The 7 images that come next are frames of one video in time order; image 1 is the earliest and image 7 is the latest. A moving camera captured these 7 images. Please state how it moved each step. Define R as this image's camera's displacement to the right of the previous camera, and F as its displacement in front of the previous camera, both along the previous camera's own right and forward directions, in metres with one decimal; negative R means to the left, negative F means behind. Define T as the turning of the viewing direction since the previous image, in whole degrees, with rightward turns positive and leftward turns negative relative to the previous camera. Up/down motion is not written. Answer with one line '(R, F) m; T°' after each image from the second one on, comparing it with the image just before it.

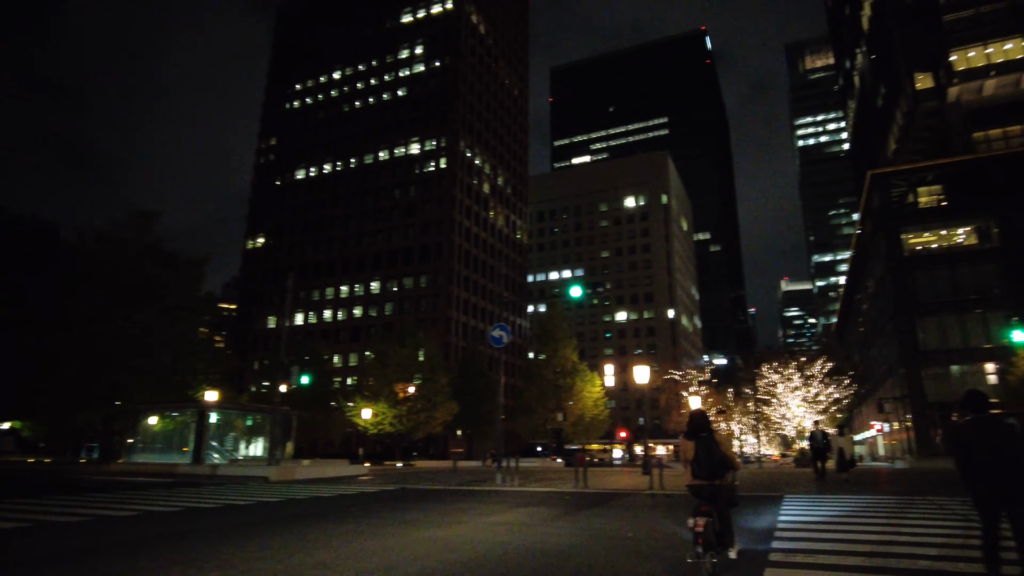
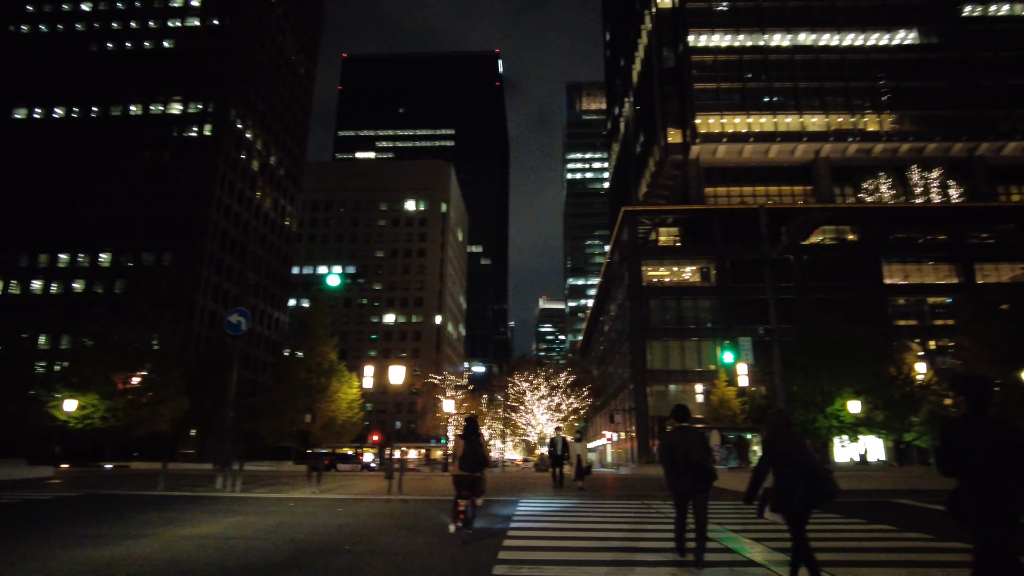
(-0.1, +0.7) m; +20°
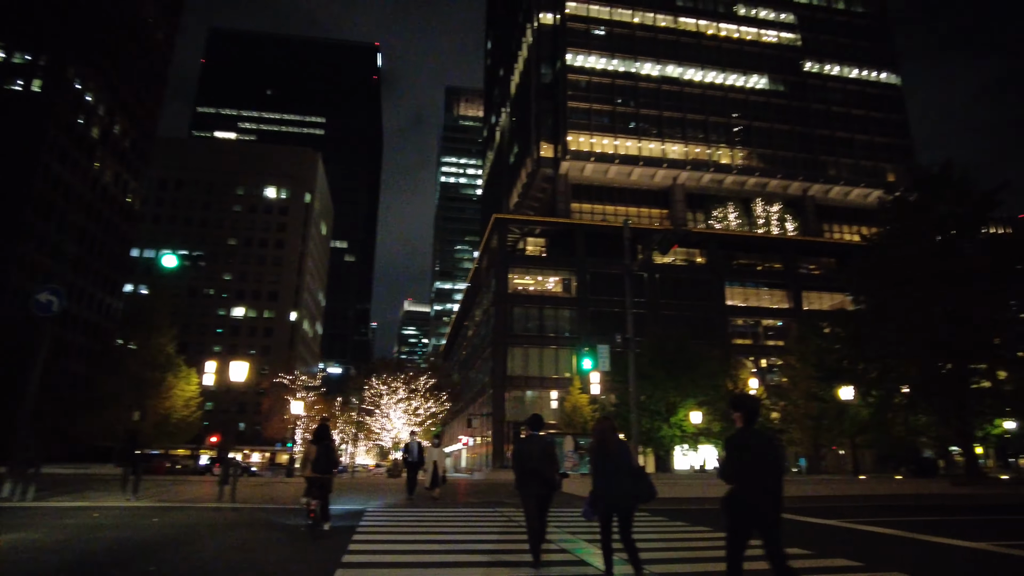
(0.0, +0.4) m; +12°
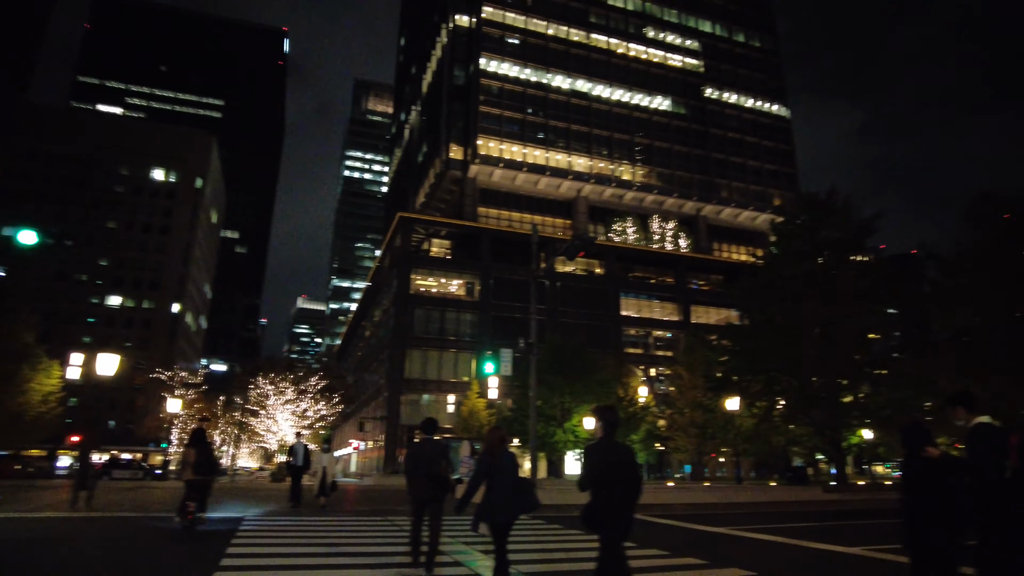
(0.0, +0.3) m; +9°
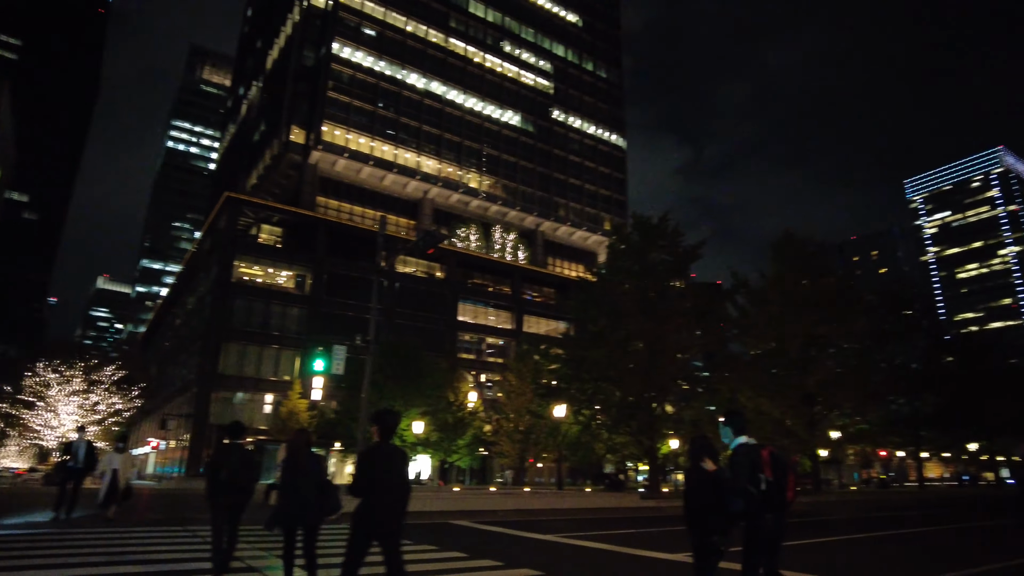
(-0.1, +0.4) m; +14°
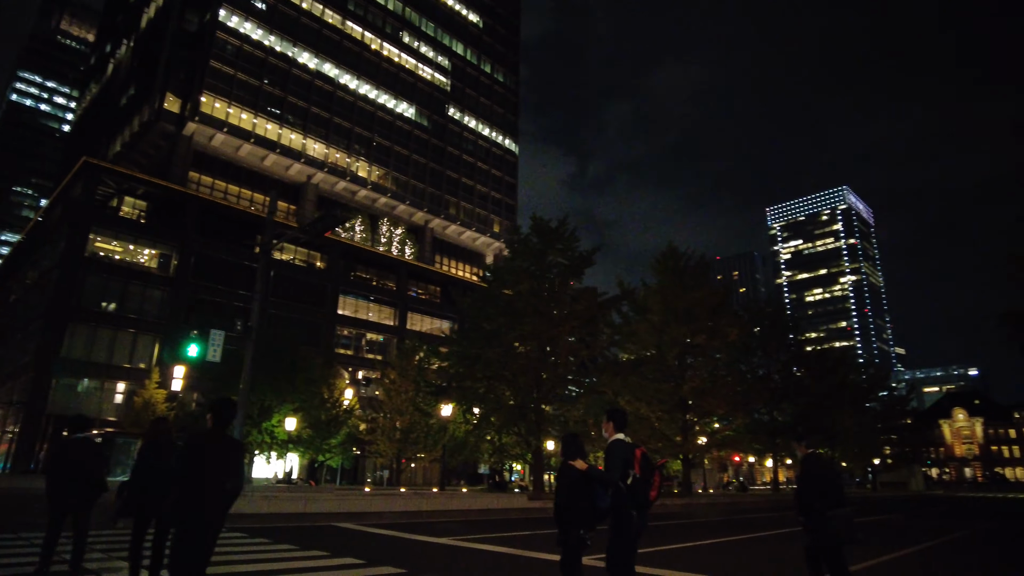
(-0.3, +0.4) m; +10°
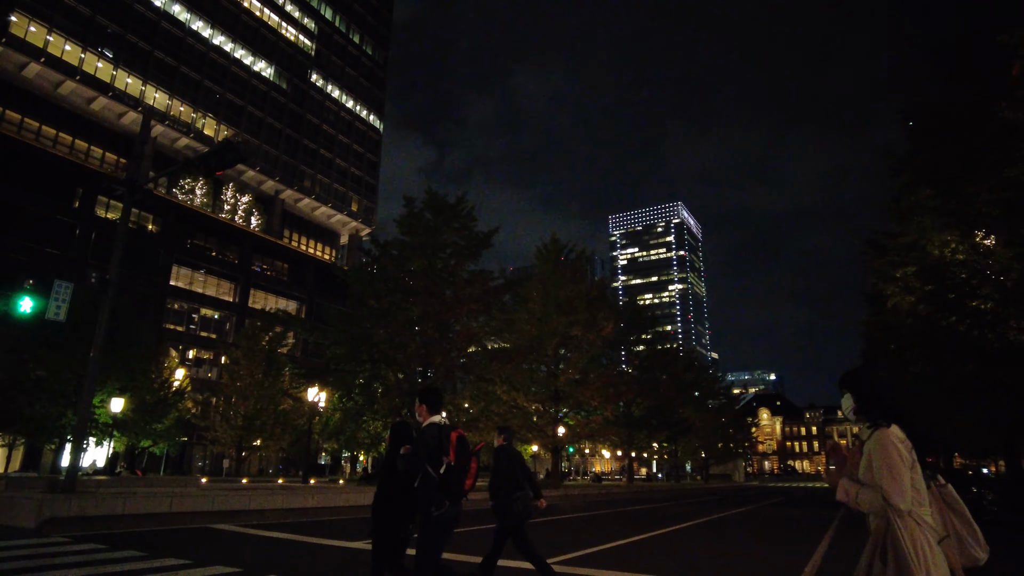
(-1.0, +1.1) m; +13°
